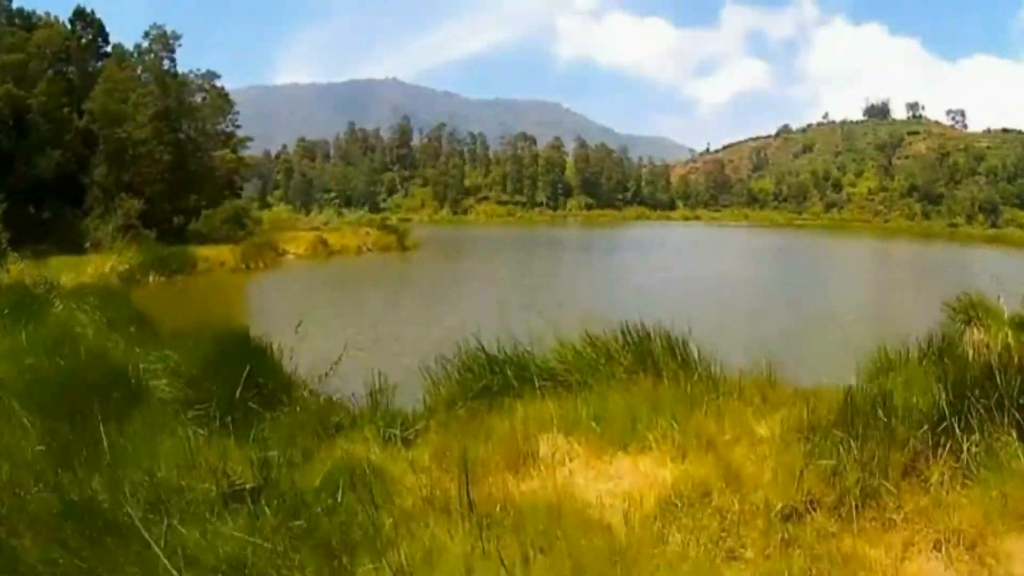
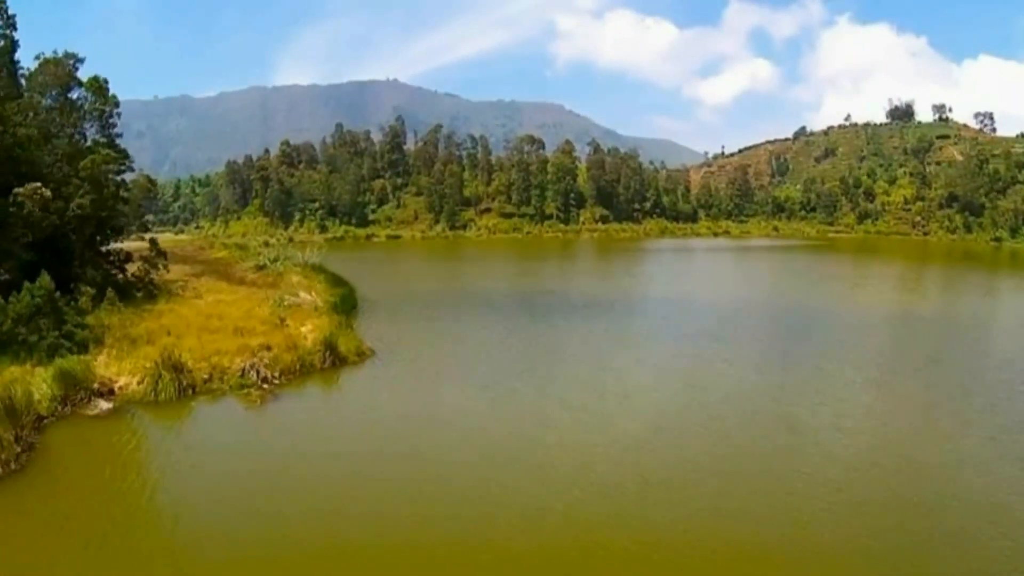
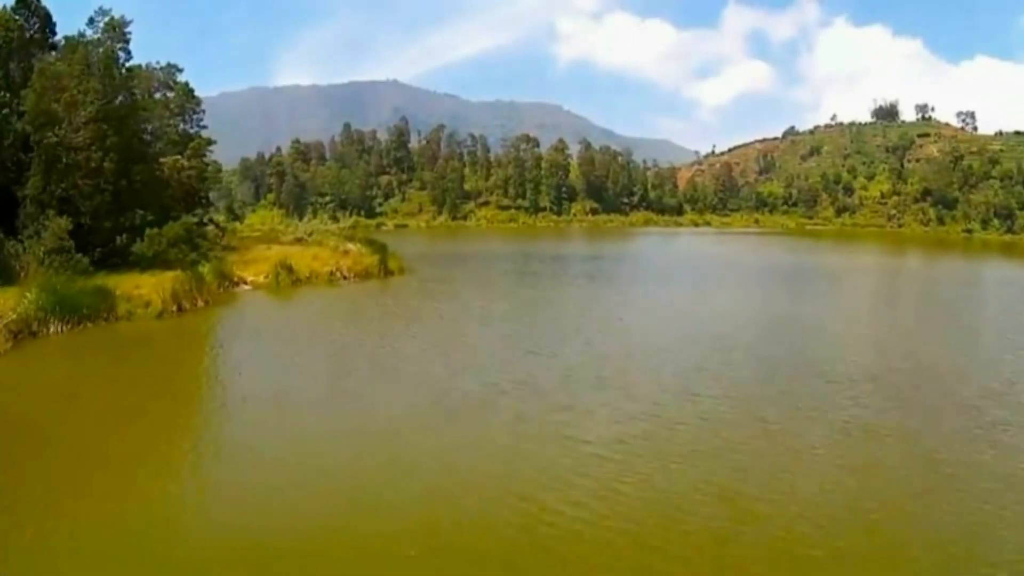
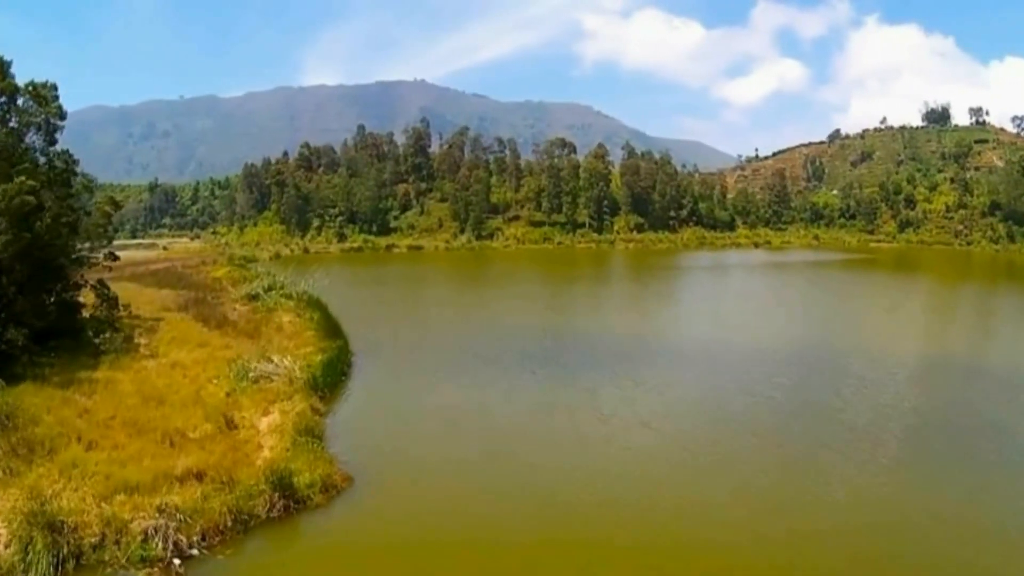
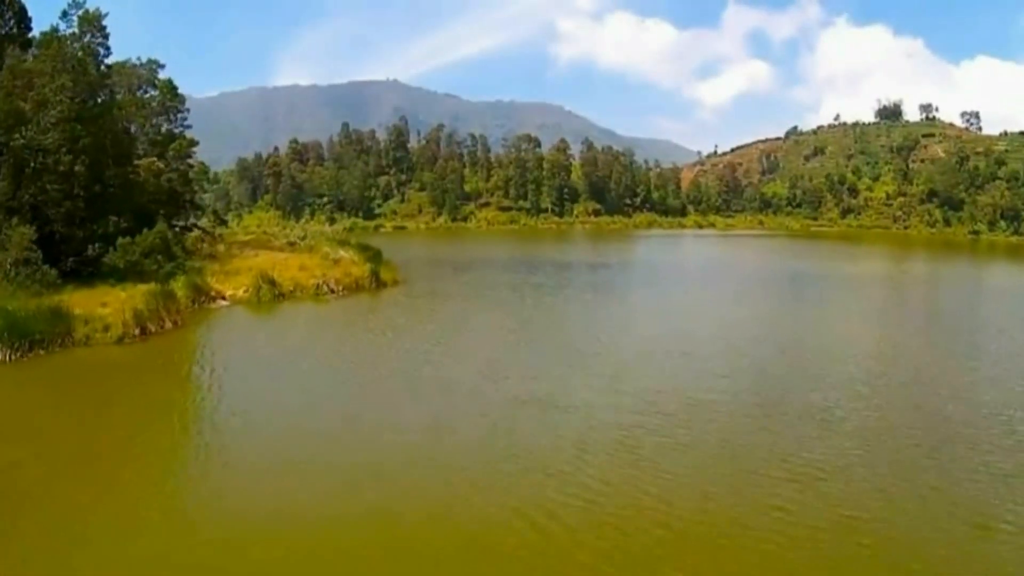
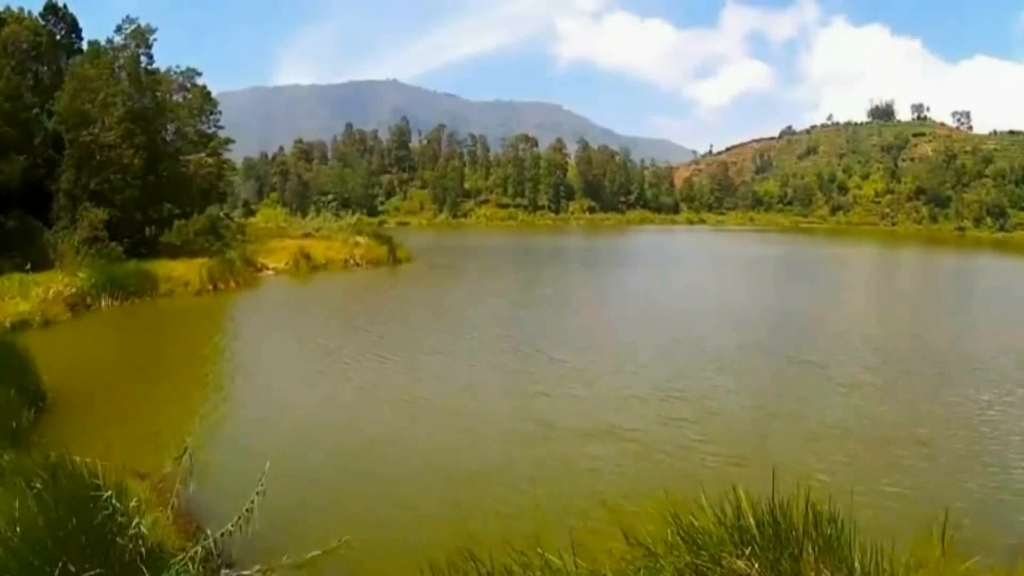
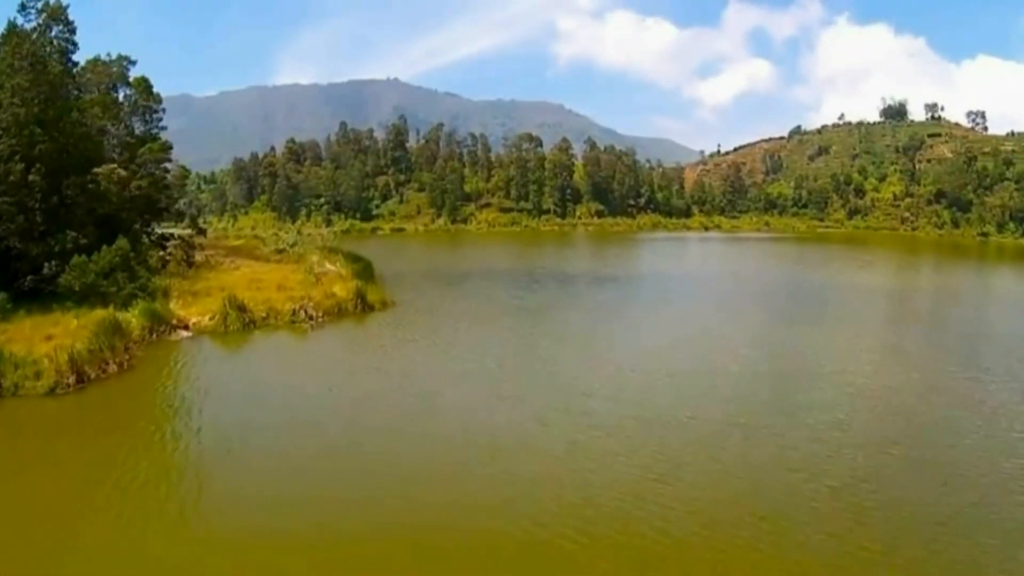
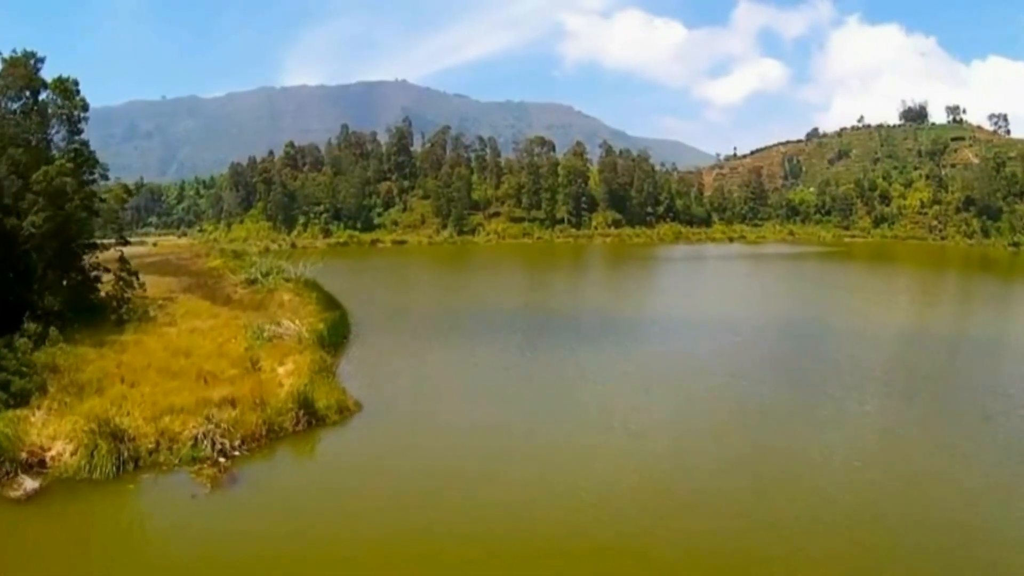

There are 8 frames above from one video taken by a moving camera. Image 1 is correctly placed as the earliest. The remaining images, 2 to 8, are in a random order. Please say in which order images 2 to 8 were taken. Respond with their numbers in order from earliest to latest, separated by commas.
6, 3, 5, 7, 2, 8, 4
